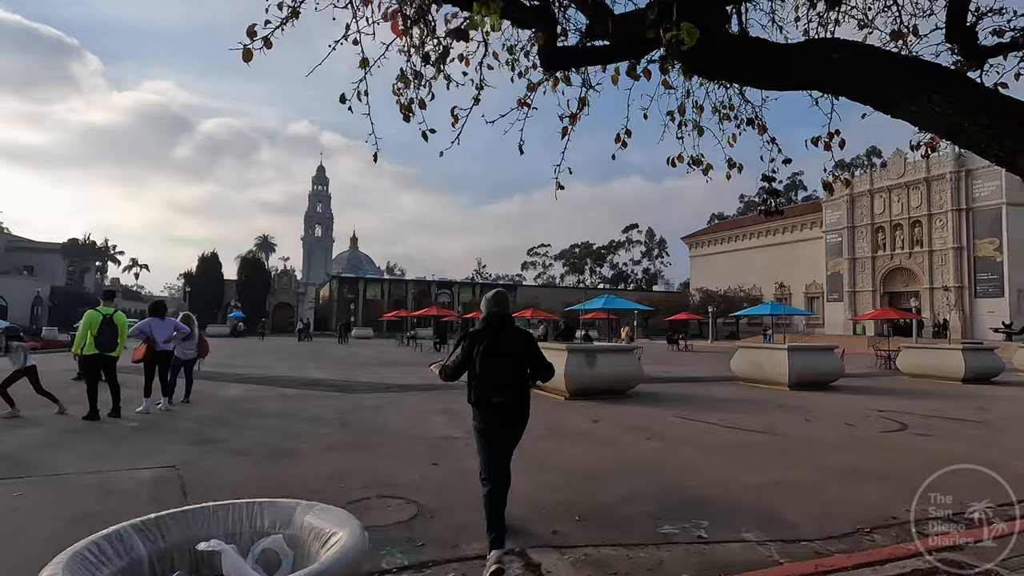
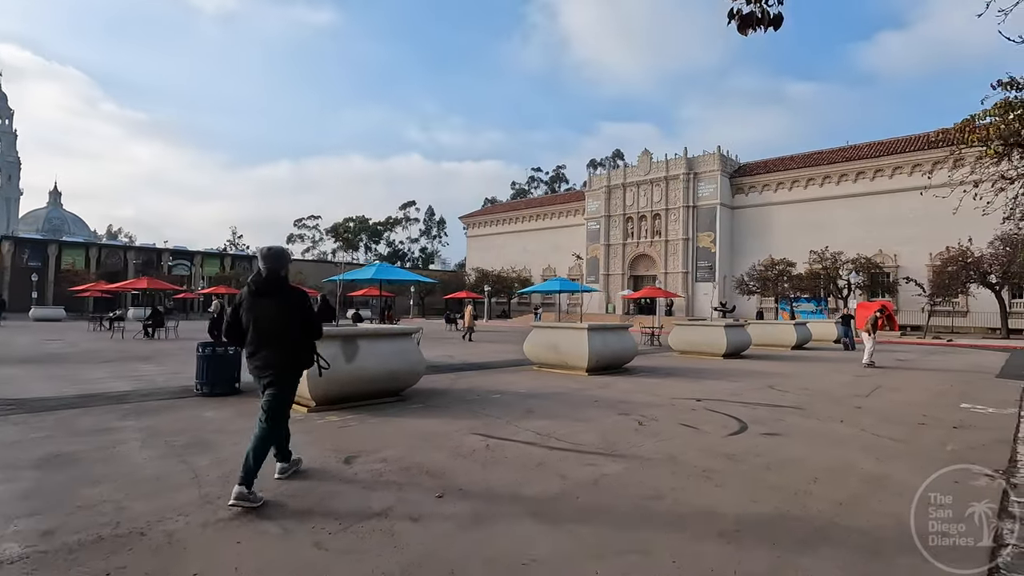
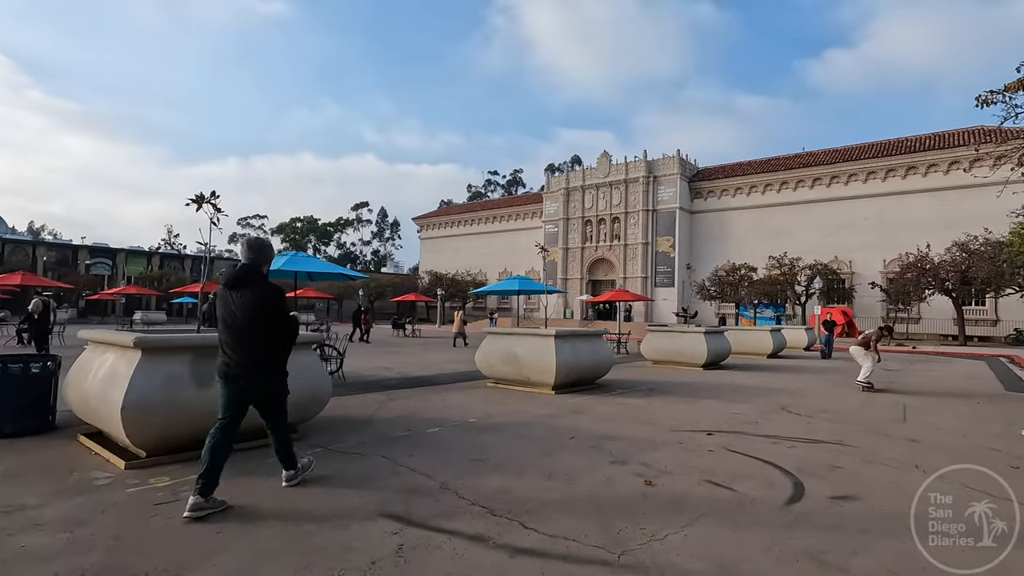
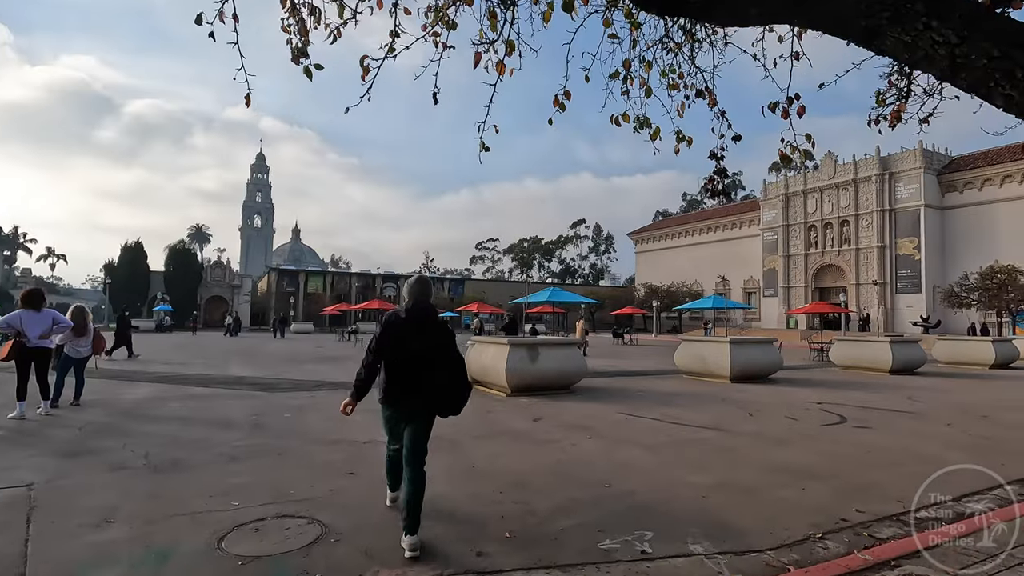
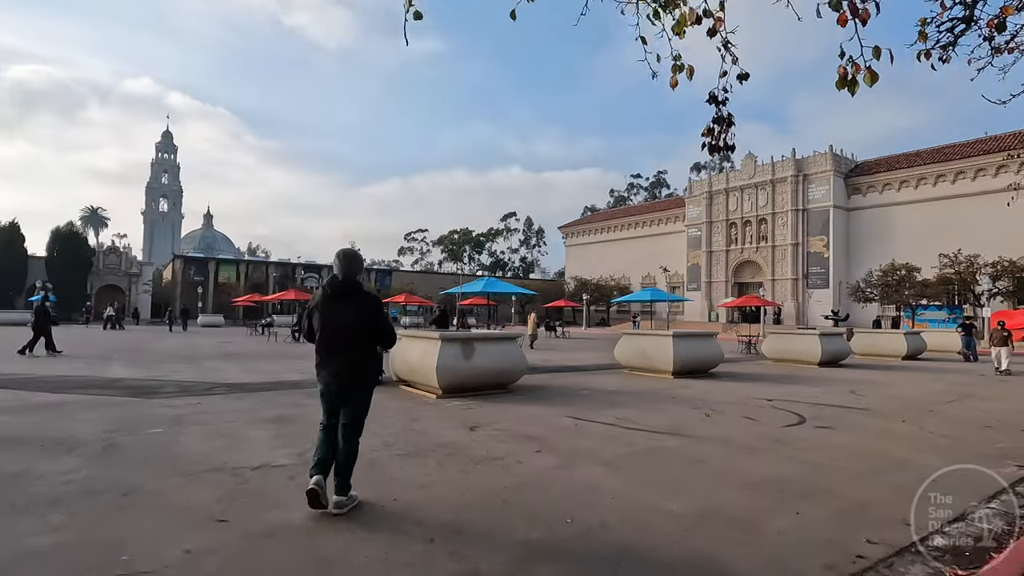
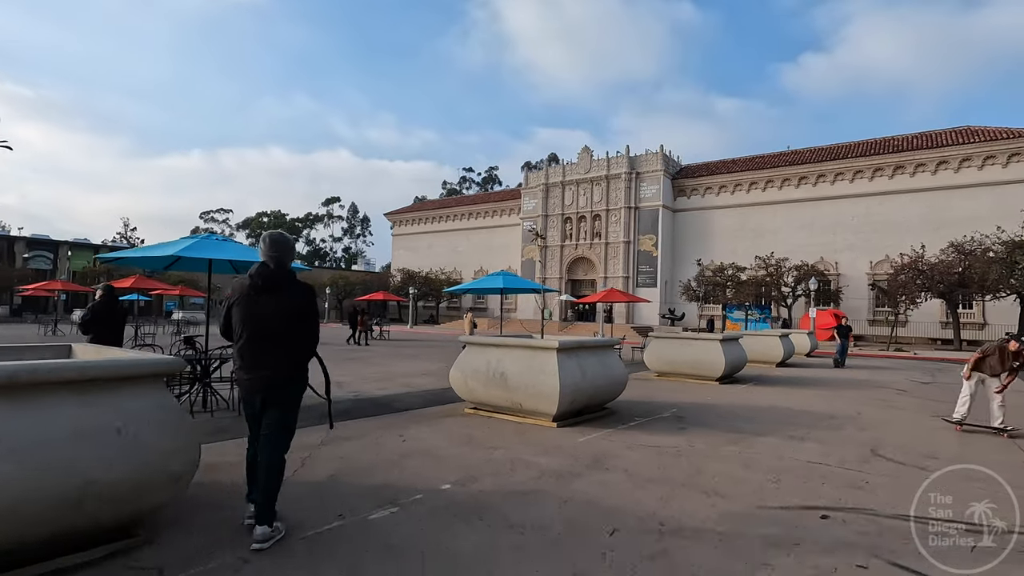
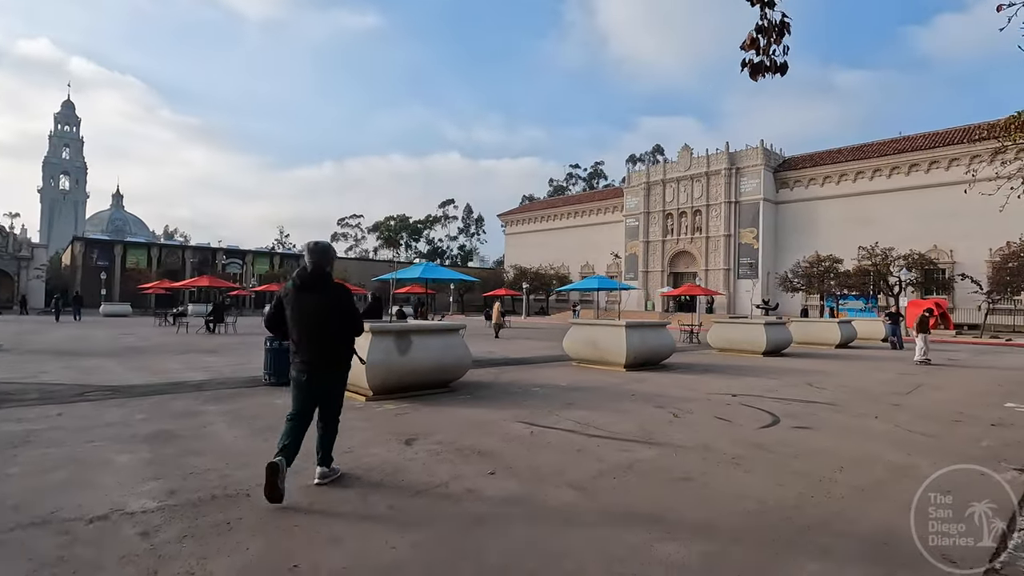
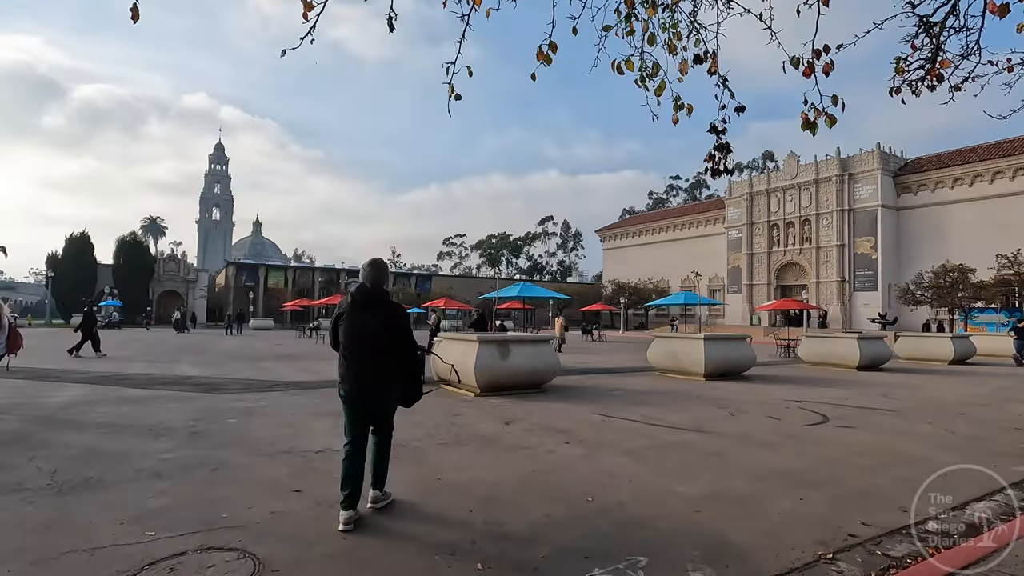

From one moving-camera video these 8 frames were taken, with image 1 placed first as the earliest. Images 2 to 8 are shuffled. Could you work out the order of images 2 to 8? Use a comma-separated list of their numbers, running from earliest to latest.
4, 8, 5, 7, 2, 3, 6
